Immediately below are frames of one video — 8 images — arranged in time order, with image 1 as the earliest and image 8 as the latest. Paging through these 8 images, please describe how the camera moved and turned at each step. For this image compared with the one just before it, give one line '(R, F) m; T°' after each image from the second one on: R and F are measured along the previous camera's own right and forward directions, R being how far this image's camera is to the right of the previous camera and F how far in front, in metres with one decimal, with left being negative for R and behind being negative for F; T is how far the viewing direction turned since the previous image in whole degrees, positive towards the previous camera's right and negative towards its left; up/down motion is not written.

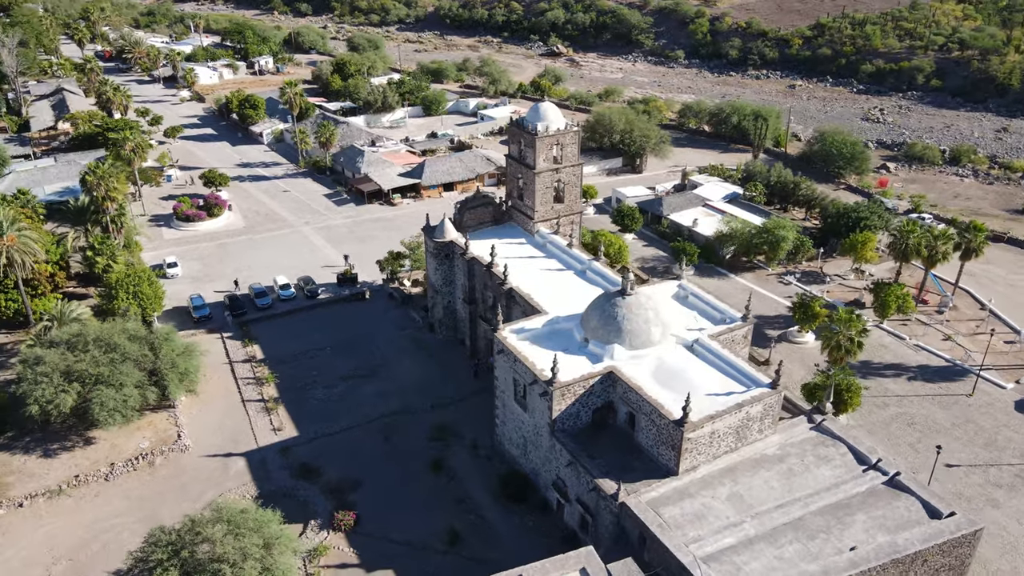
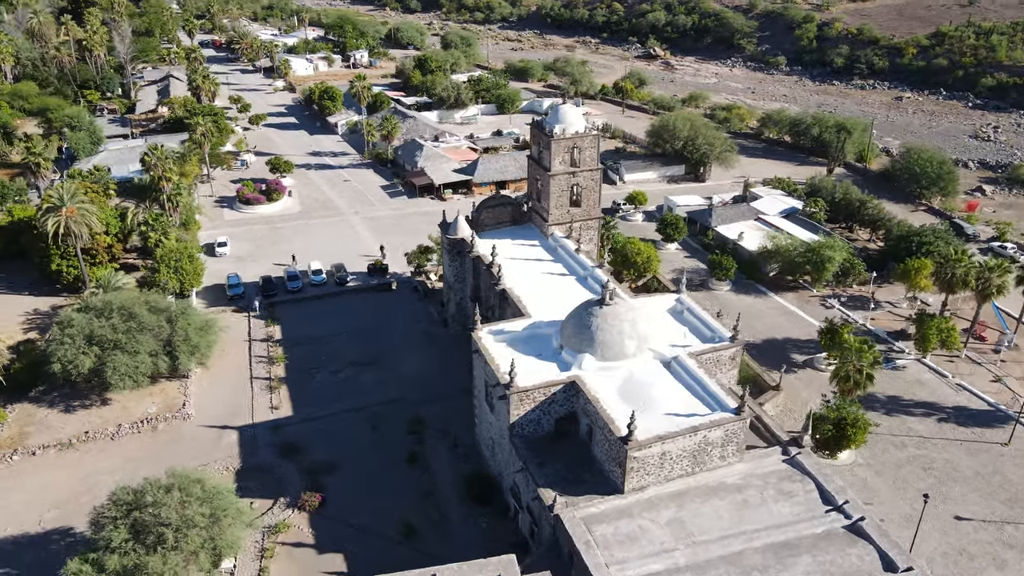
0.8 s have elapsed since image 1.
(+5.2, +0.5) m; -8°
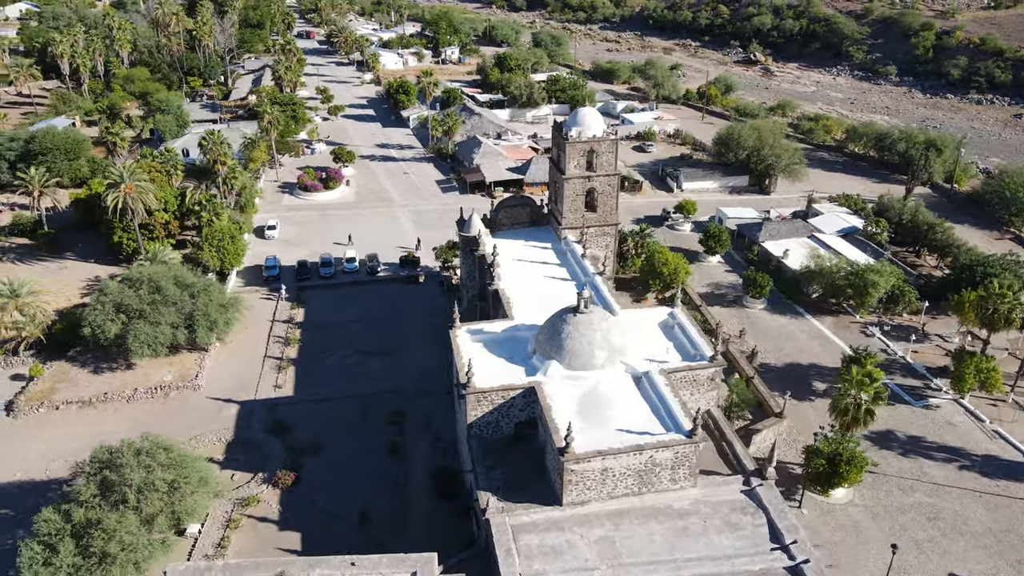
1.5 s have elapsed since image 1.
(+5.1, +0.5) m; -8°
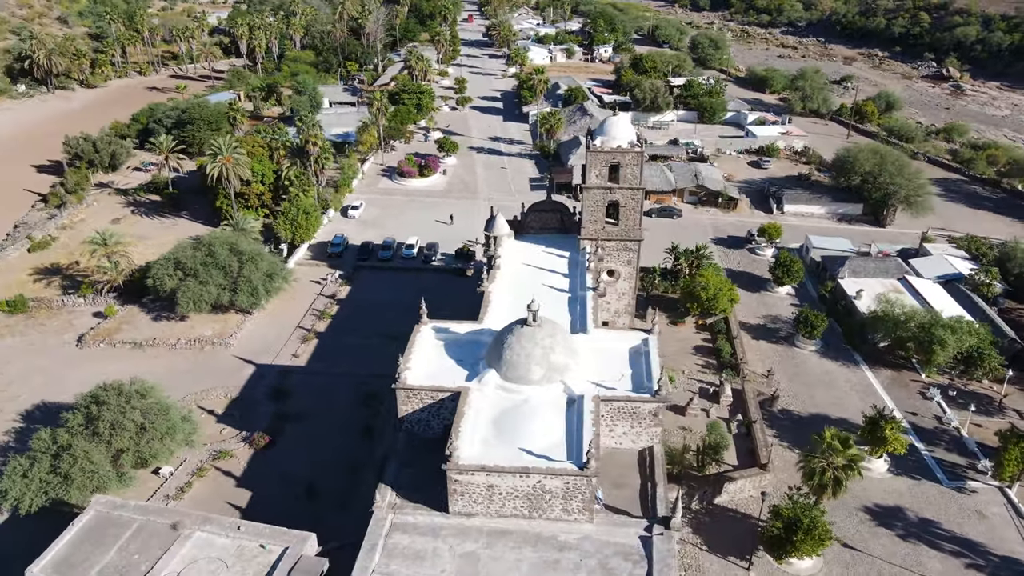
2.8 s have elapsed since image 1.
(+8.7, +1.2) m; -14°
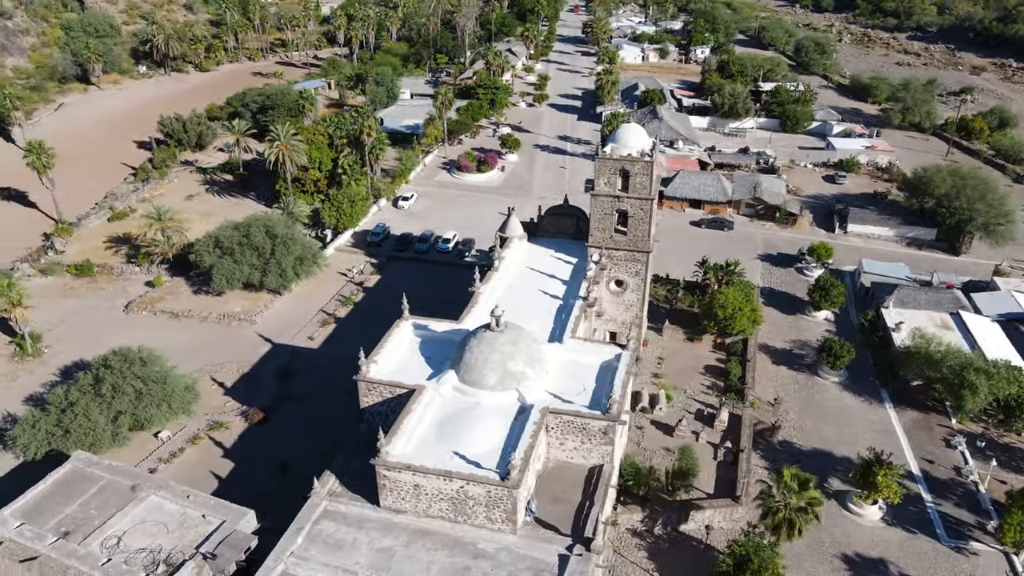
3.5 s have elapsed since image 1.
(+5.5, +0.4) m; -8°
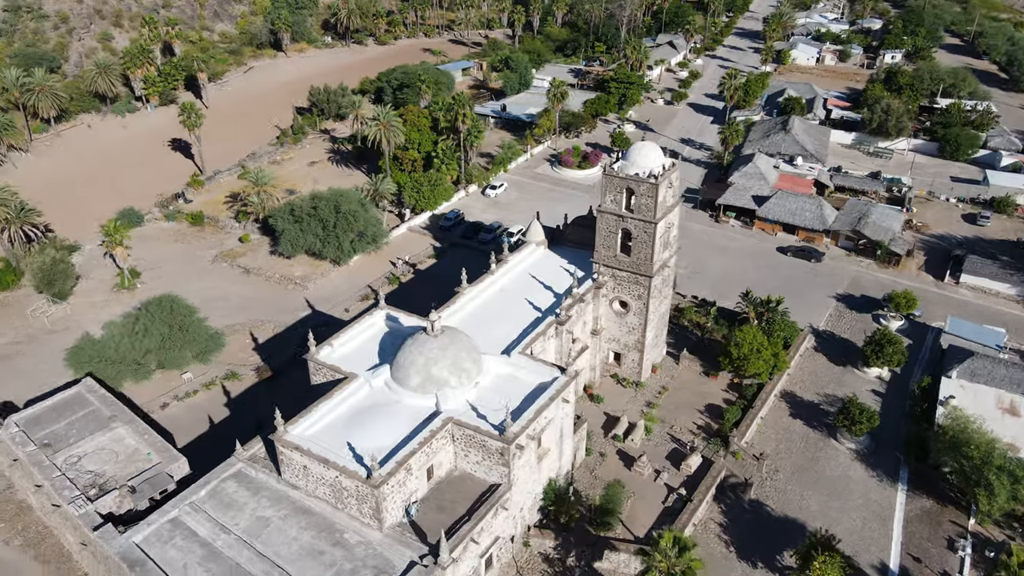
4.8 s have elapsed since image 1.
(+9.6, +1.0) m; -15°
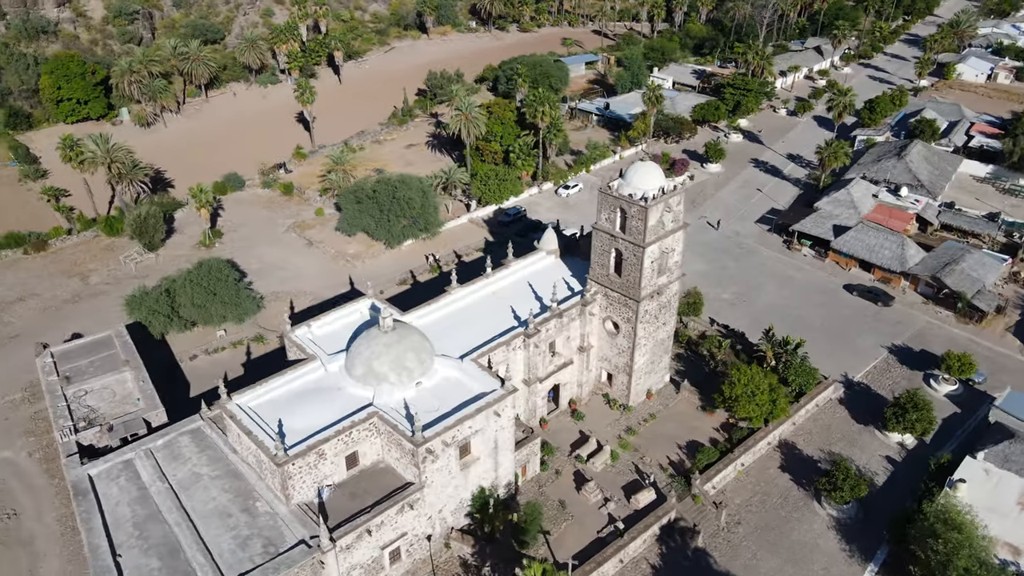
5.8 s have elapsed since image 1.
(+8.3, +0.6) m; -12°
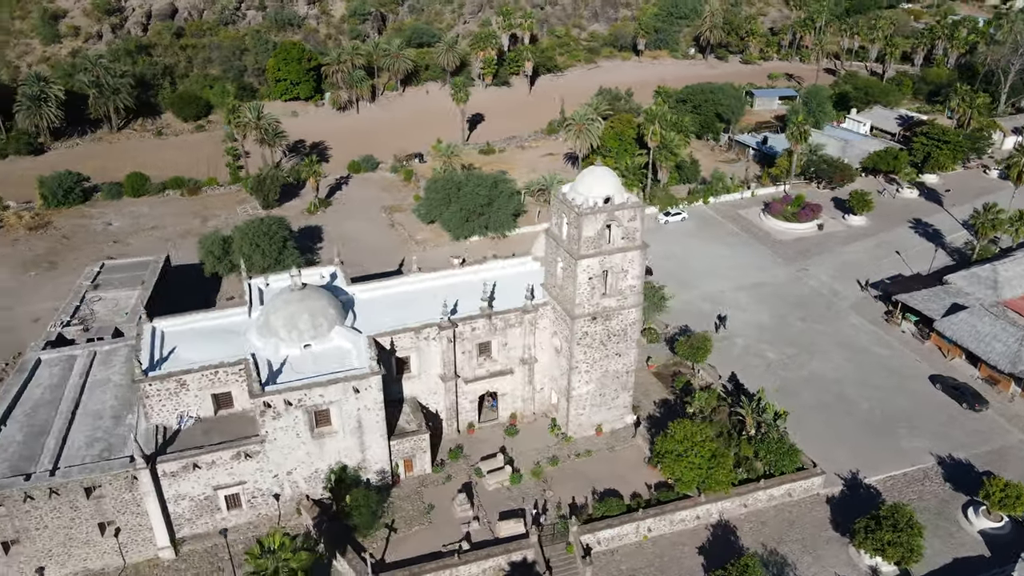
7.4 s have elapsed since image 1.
(+14.1, +4.1) m; -20°
